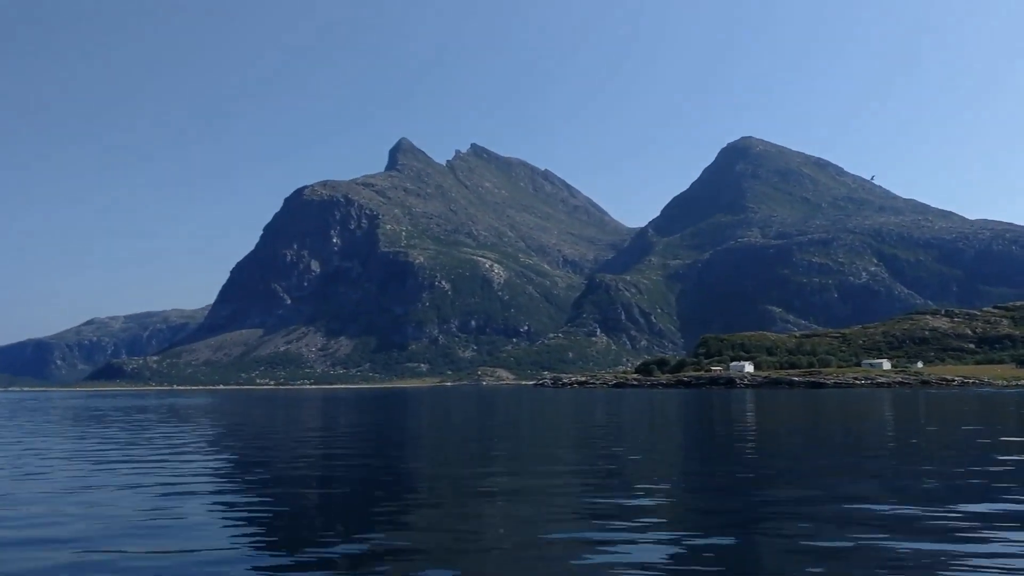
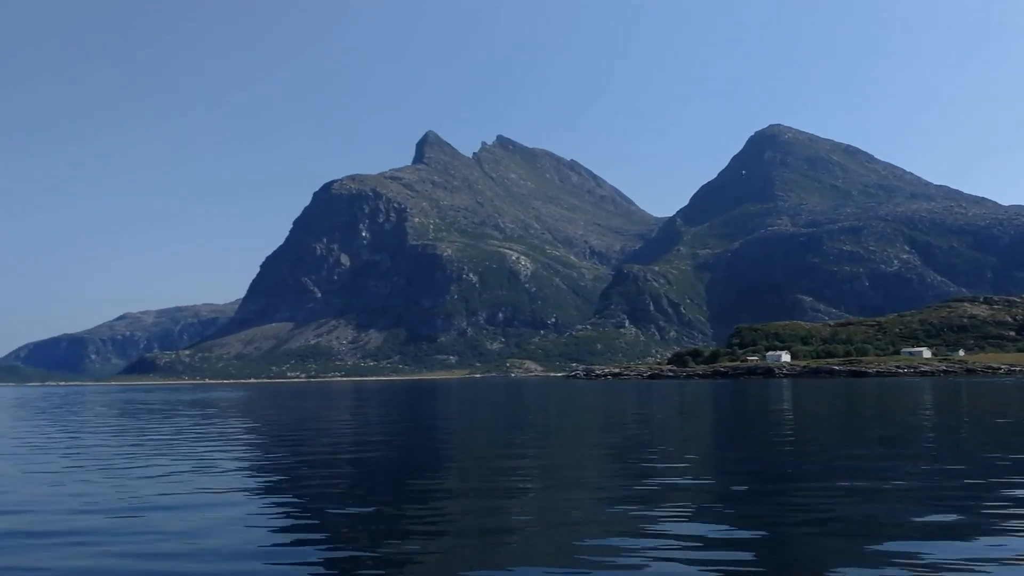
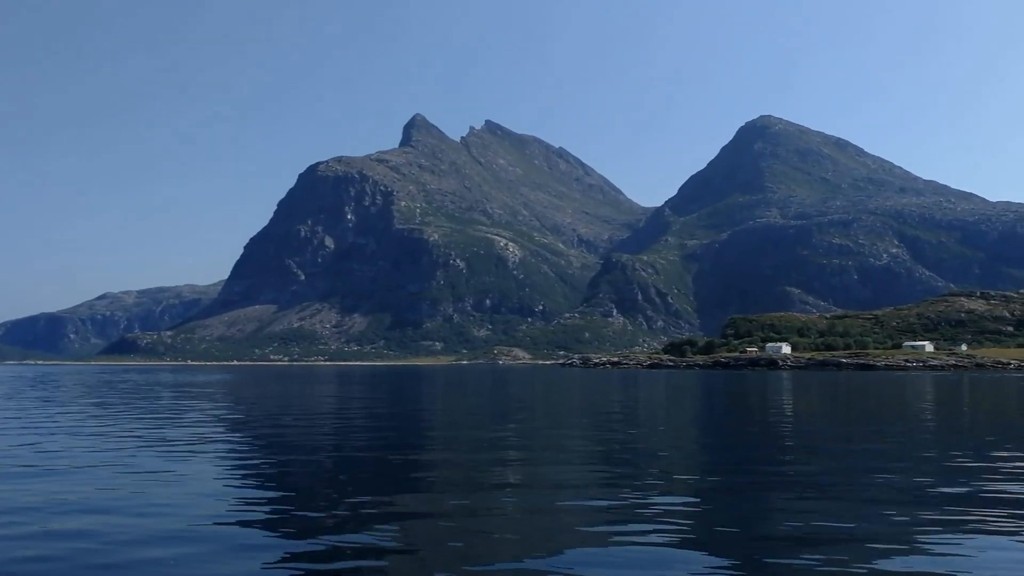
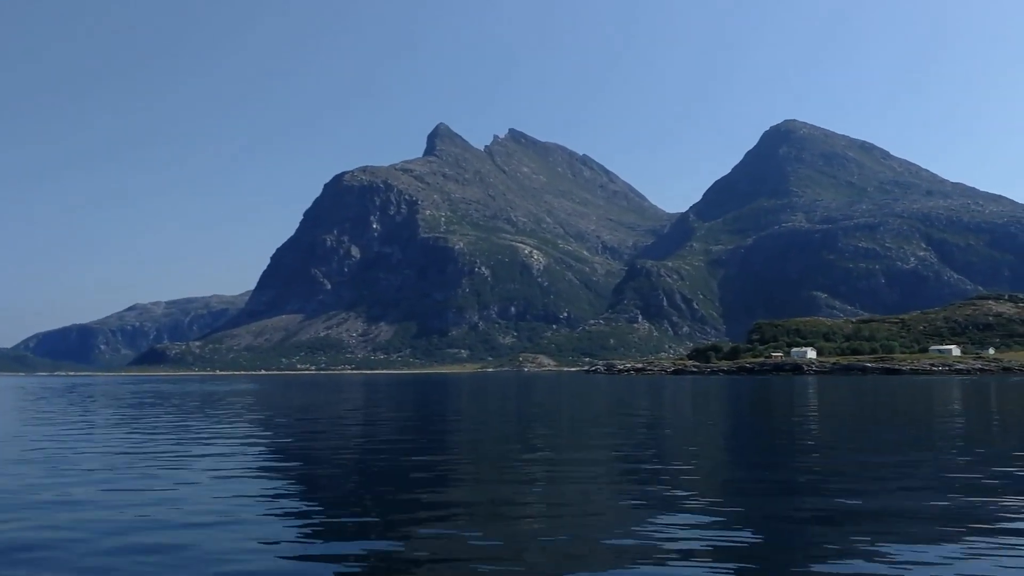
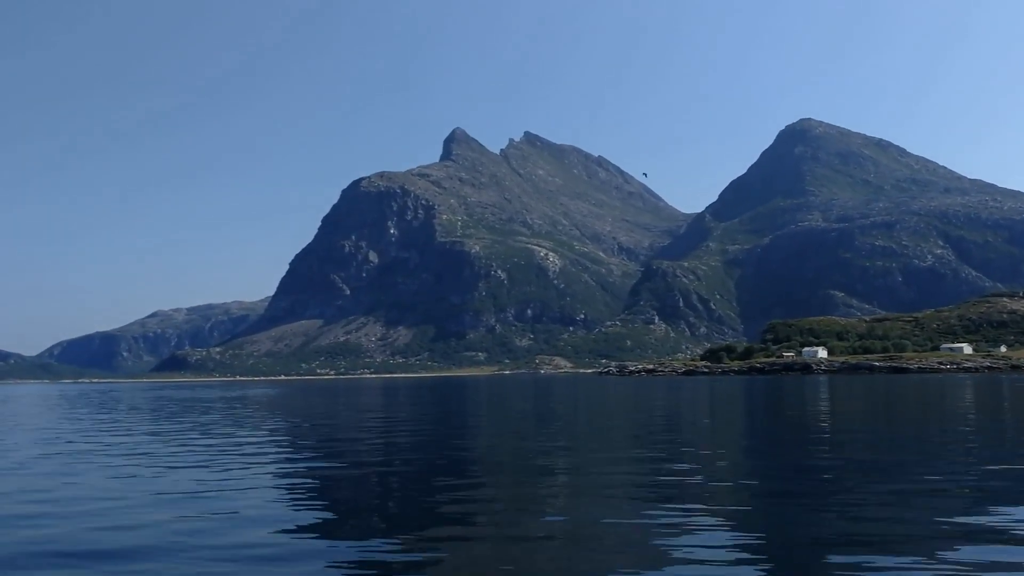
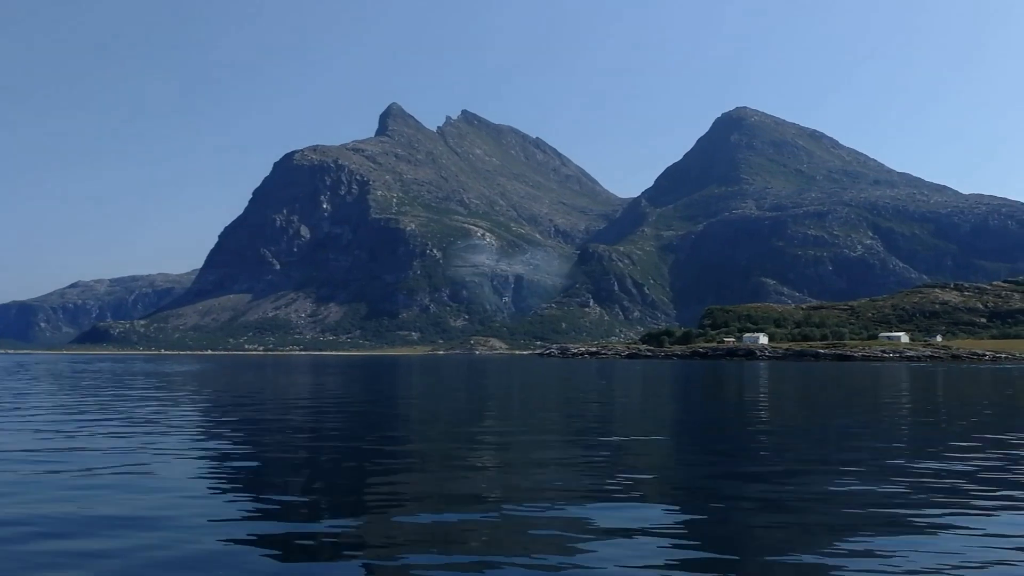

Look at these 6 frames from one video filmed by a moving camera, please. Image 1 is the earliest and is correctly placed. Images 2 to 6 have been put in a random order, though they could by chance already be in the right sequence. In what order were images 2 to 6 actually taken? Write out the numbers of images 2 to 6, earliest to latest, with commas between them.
2, 5, 4, 3, 6
